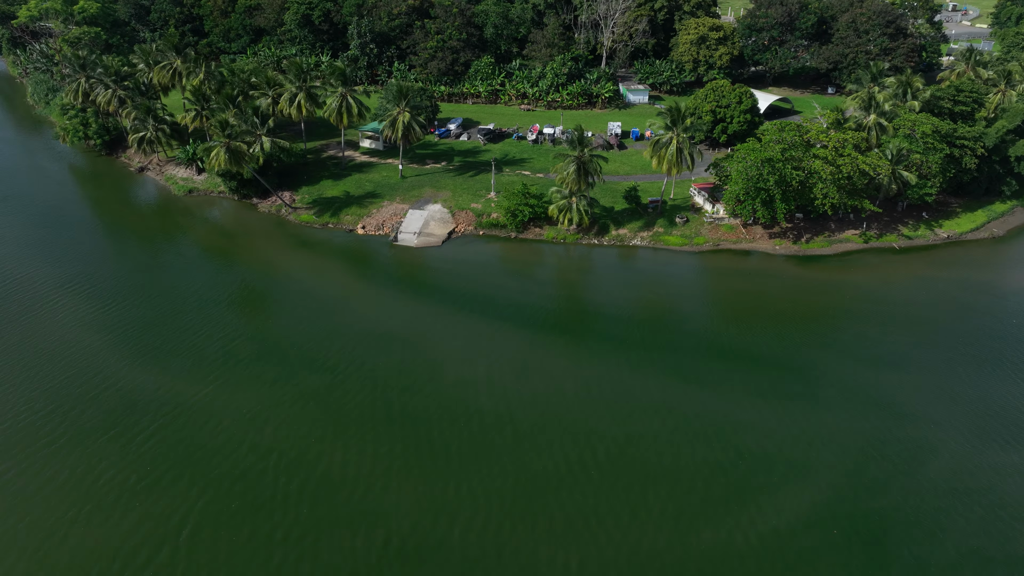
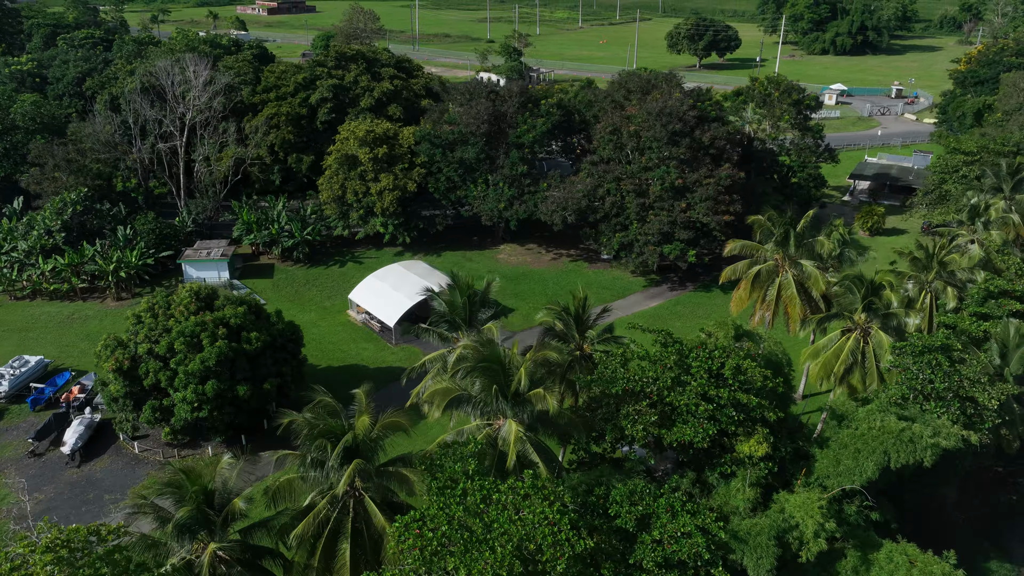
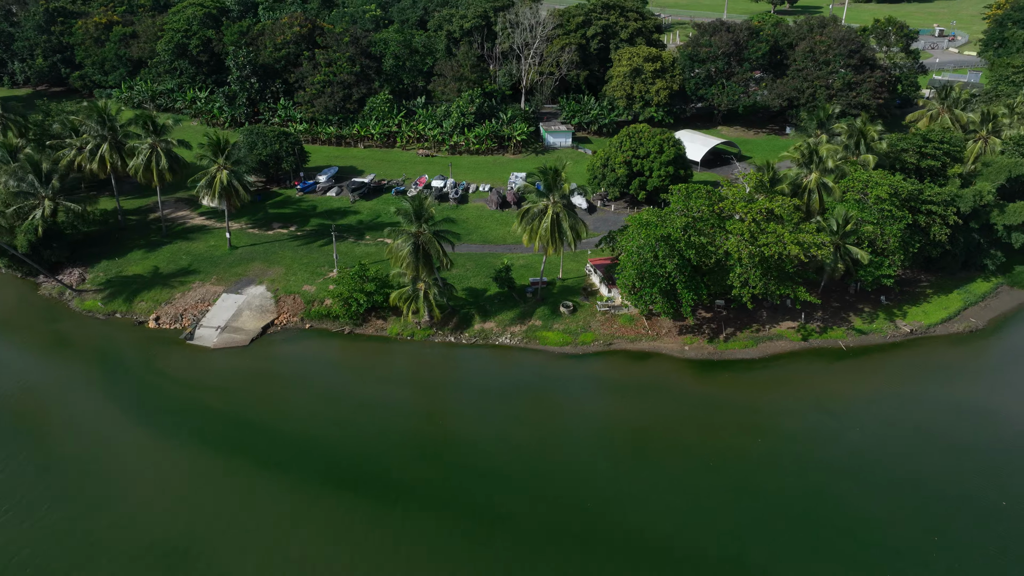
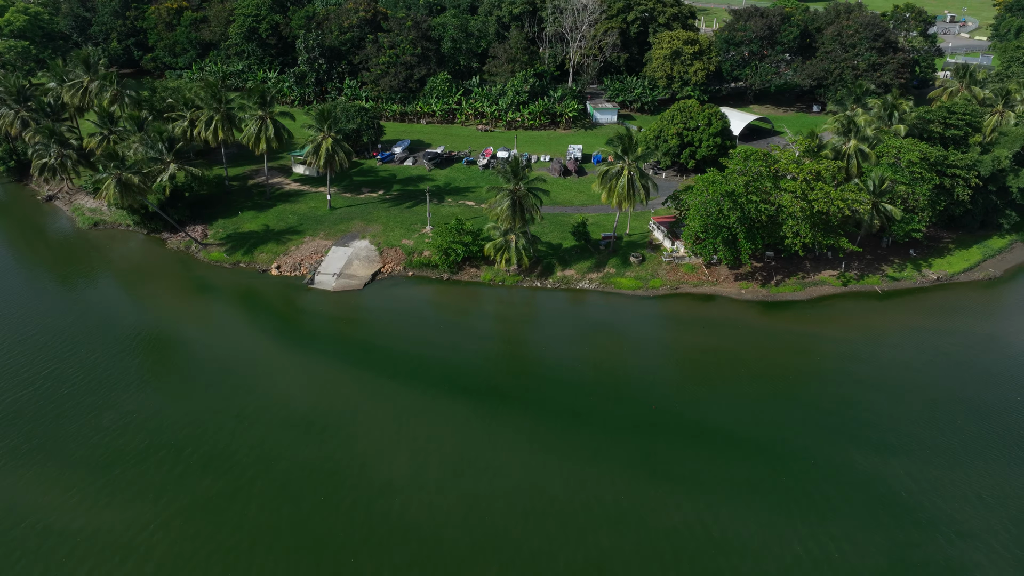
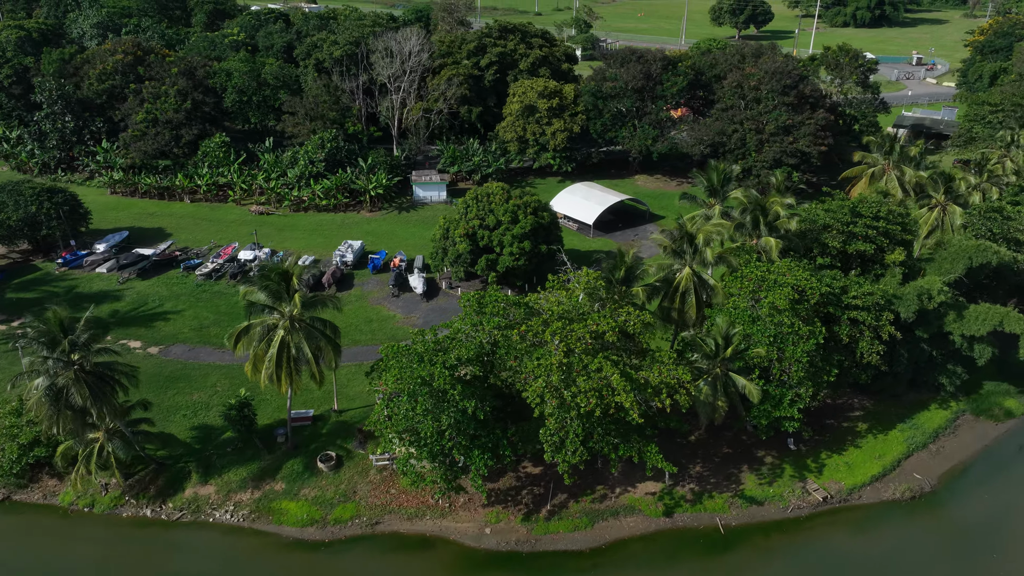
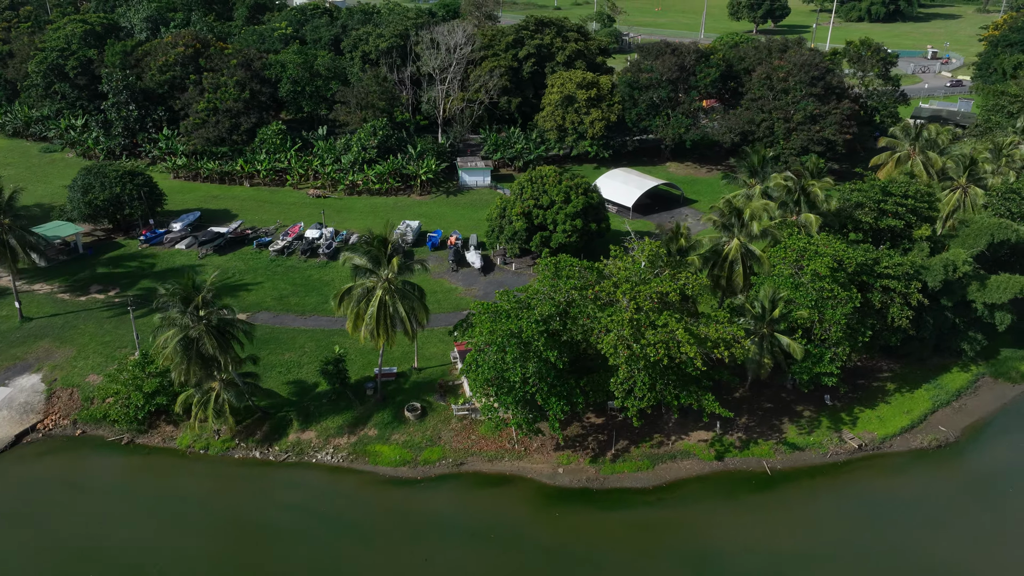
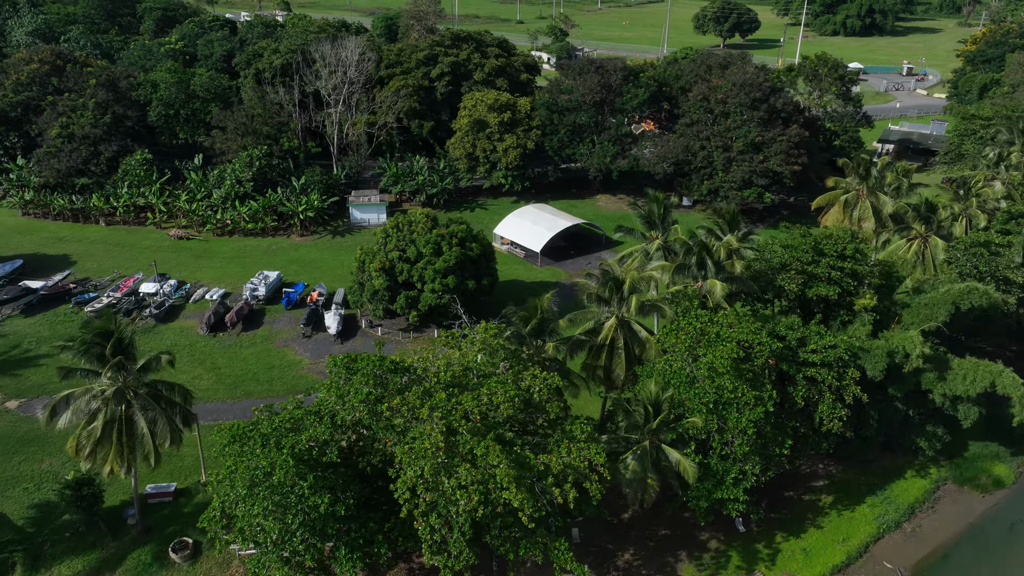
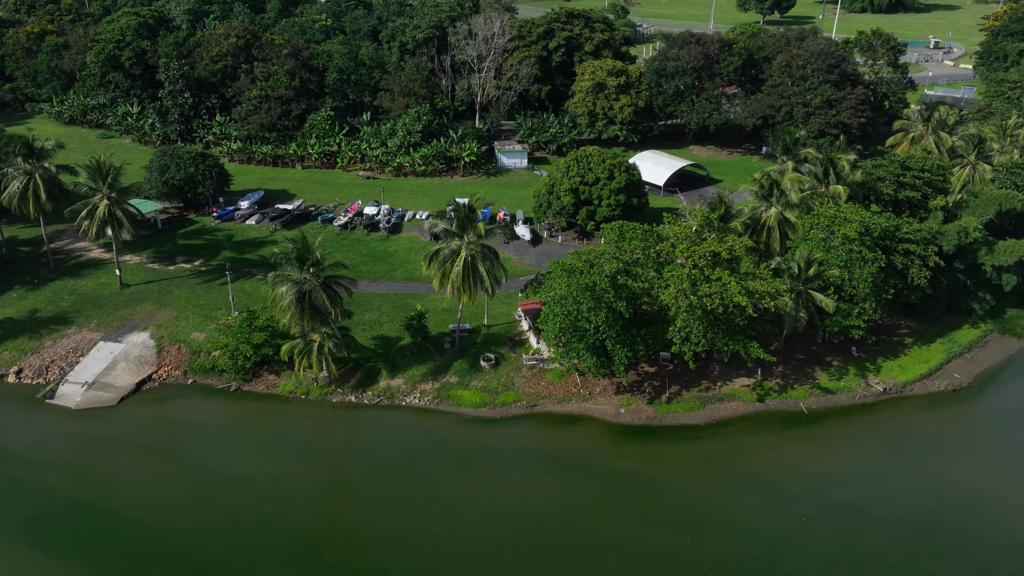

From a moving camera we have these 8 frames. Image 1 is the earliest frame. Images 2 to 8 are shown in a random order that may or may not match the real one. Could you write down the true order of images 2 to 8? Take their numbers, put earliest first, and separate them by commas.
4, 3, 8, 6, 5, 7, 2
